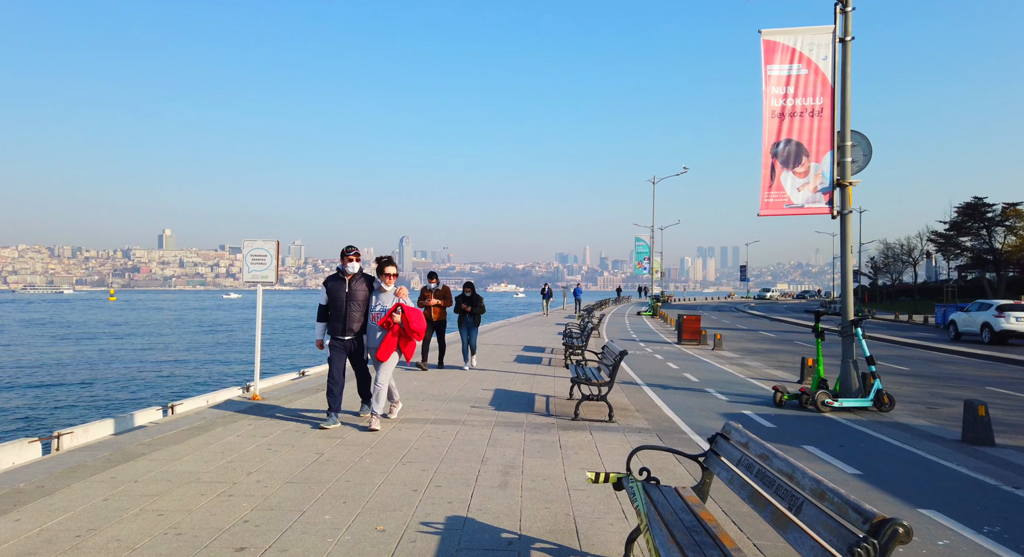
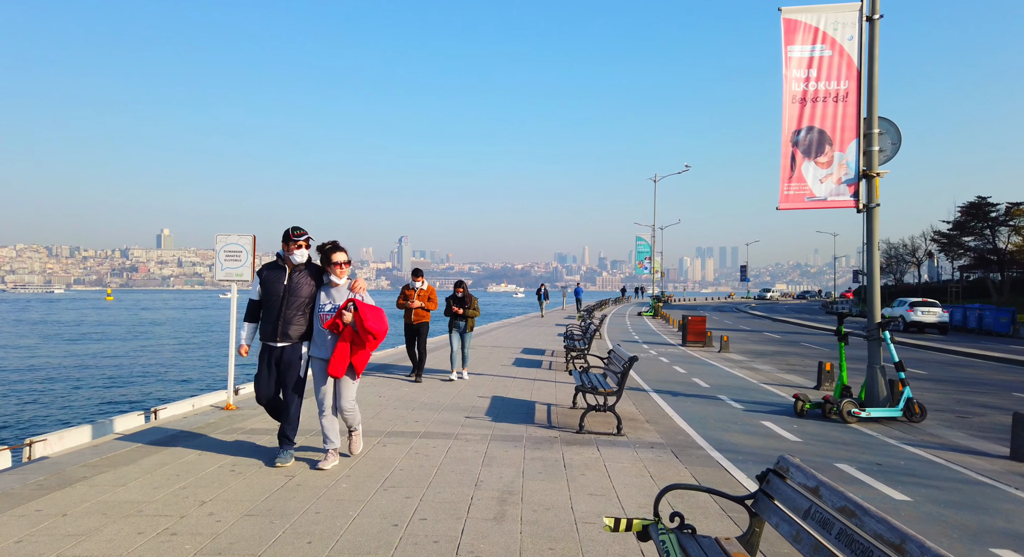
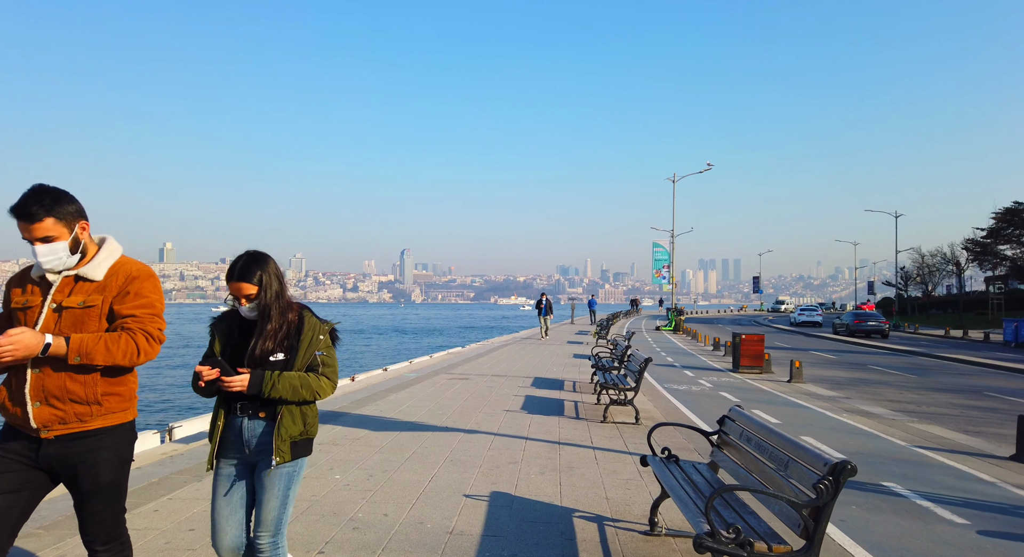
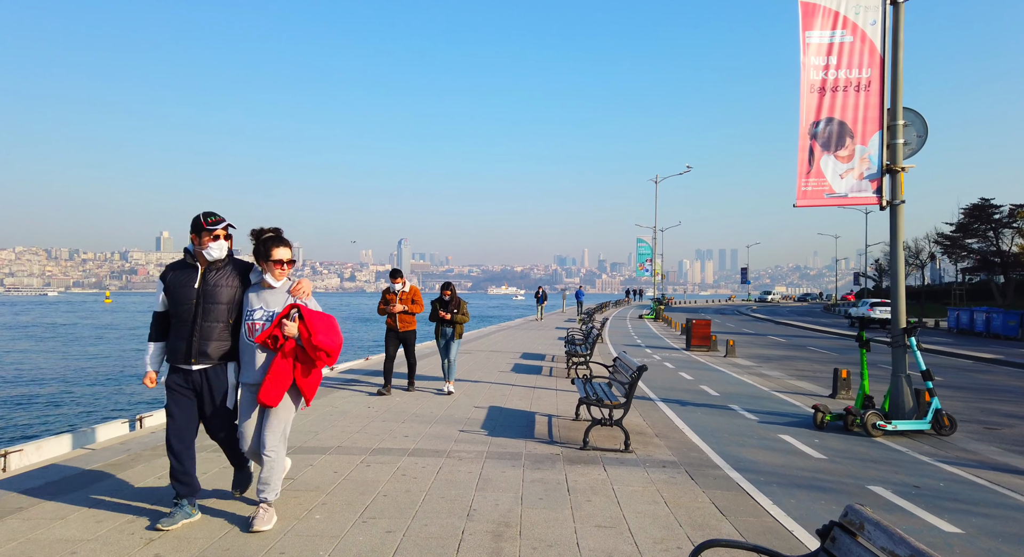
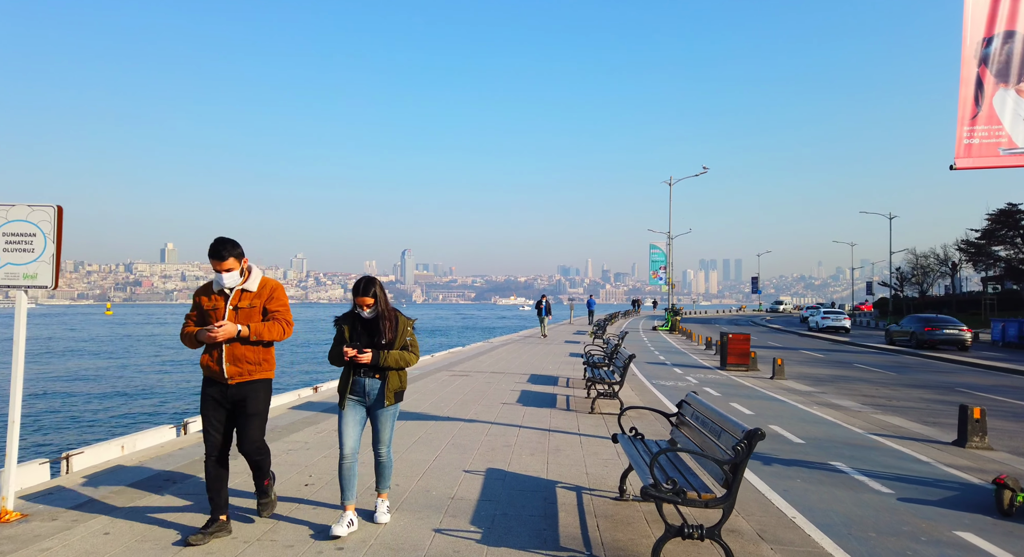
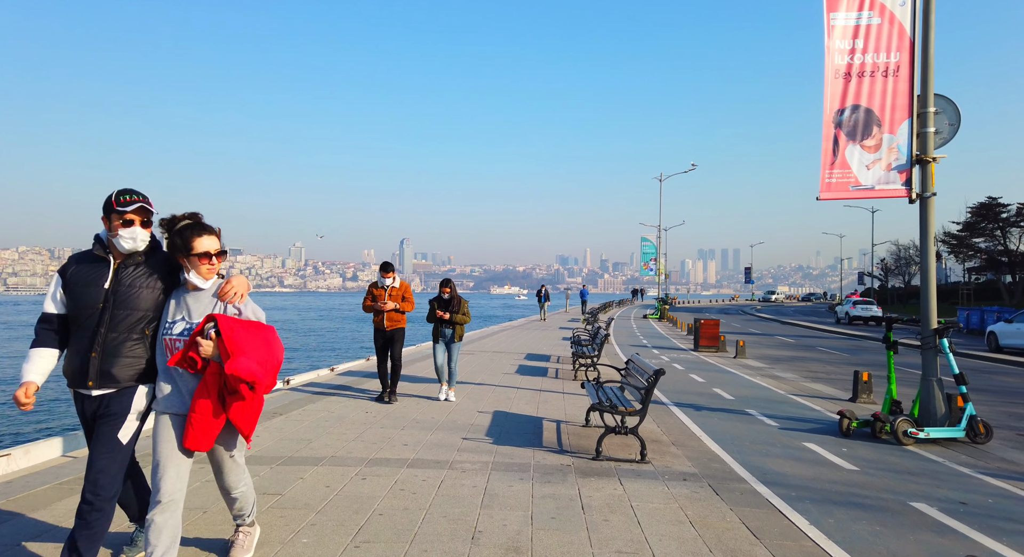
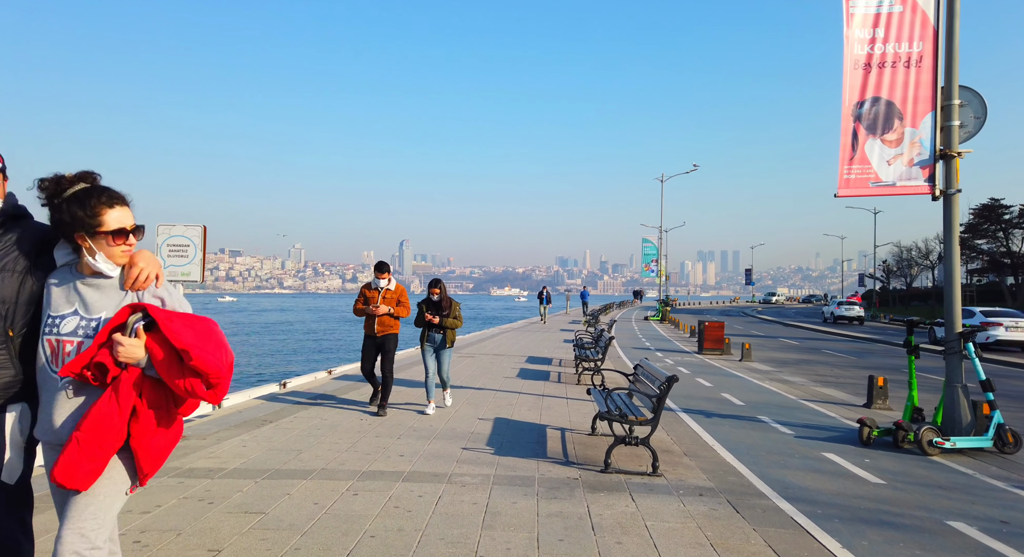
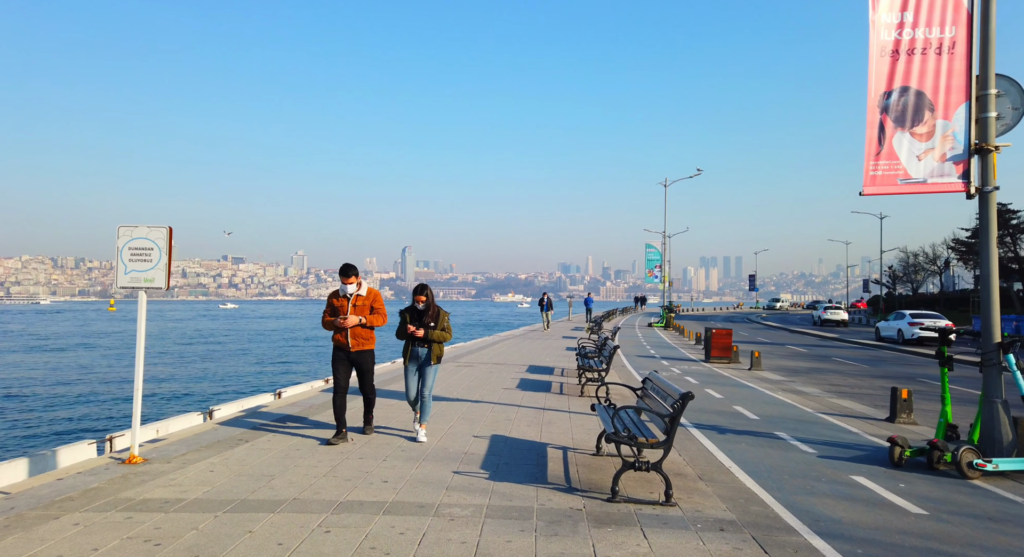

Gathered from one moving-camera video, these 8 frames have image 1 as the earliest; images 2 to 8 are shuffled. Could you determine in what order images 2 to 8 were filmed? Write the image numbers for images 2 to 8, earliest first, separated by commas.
2, 4, 6, 7, 8, 5, 3
